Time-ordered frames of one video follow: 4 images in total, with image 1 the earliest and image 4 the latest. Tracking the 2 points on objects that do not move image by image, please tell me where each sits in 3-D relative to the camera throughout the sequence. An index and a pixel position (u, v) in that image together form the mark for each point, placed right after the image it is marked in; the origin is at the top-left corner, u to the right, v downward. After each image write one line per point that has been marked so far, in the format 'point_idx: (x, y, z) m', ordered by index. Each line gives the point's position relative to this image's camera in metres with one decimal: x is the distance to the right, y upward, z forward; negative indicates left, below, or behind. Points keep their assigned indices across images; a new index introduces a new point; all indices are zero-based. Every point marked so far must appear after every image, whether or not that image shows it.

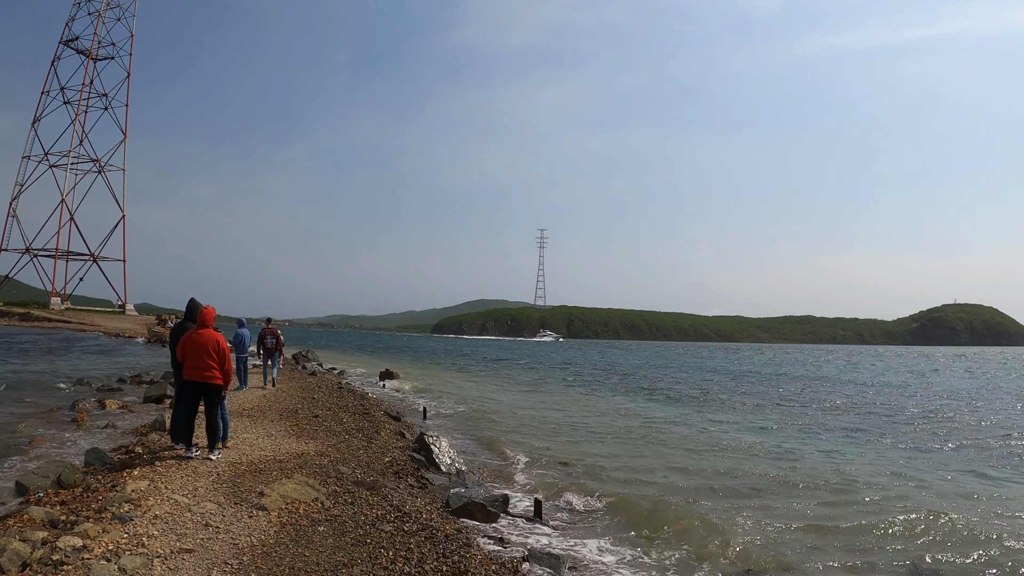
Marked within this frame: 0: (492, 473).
0: (-0.5, -4.4, +13.2) m
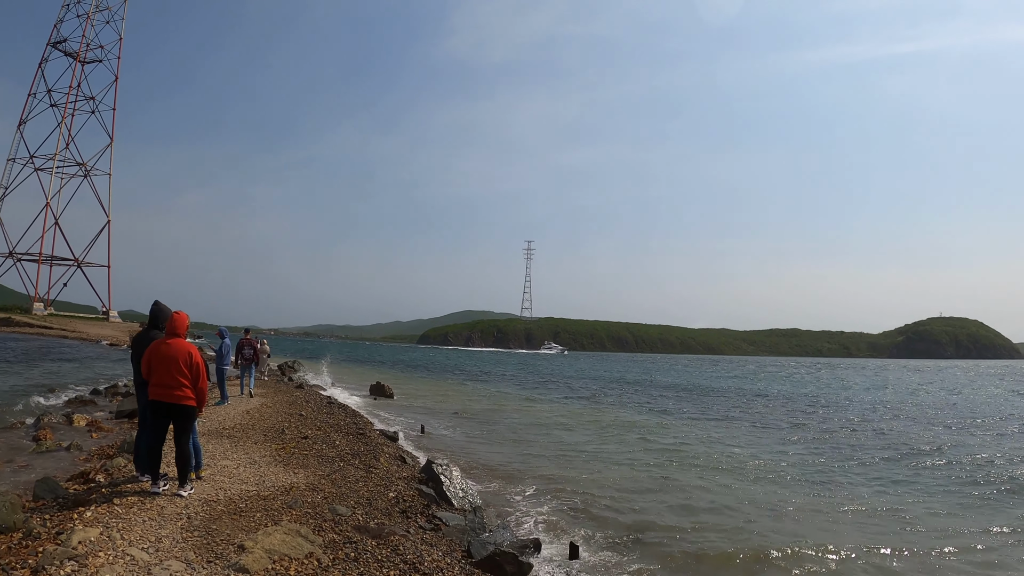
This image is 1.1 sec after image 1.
0: (0.0, -4.6, +11.5) m
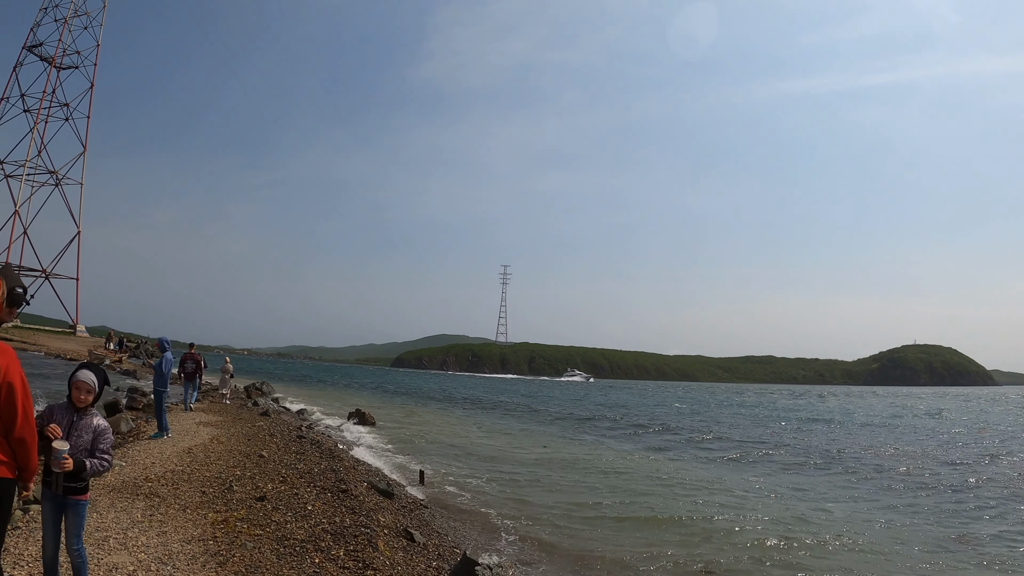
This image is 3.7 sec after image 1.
0: (+1.1, -4.4, +6.9) m
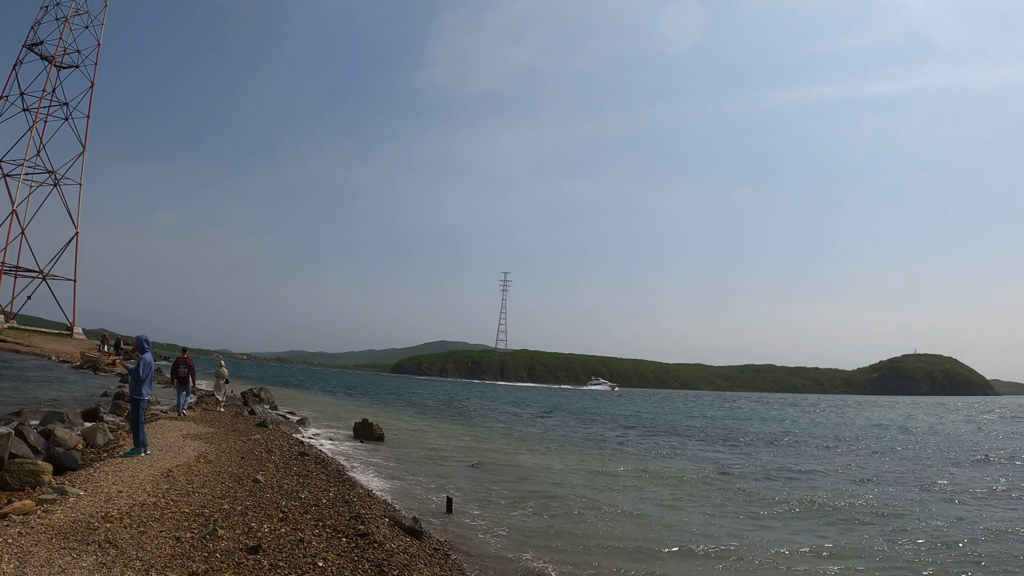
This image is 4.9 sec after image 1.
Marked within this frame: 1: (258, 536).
0: (+2.2, -4.1, +4.3) m
1: (-3.7, -3.6, +8.1) m
